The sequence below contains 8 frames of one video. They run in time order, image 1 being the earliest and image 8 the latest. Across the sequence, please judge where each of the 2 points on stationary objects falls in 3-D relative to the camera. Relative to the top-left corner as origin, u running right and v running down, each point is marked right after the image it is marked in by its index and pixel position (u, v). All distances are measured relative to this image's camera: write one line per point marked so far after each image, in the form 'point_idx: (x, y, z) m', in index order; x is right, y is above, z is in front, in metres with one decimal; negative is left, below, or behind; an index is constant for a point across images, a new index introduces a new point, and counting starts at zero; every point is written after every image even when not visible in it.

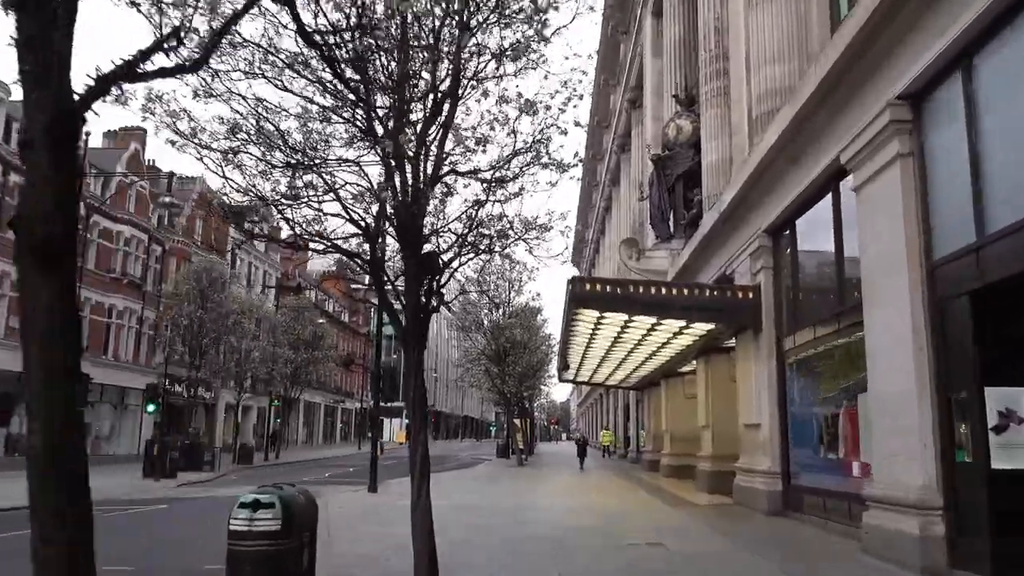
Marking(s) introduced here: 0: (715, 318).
0: (+3.9, -0.6, +16.0) m
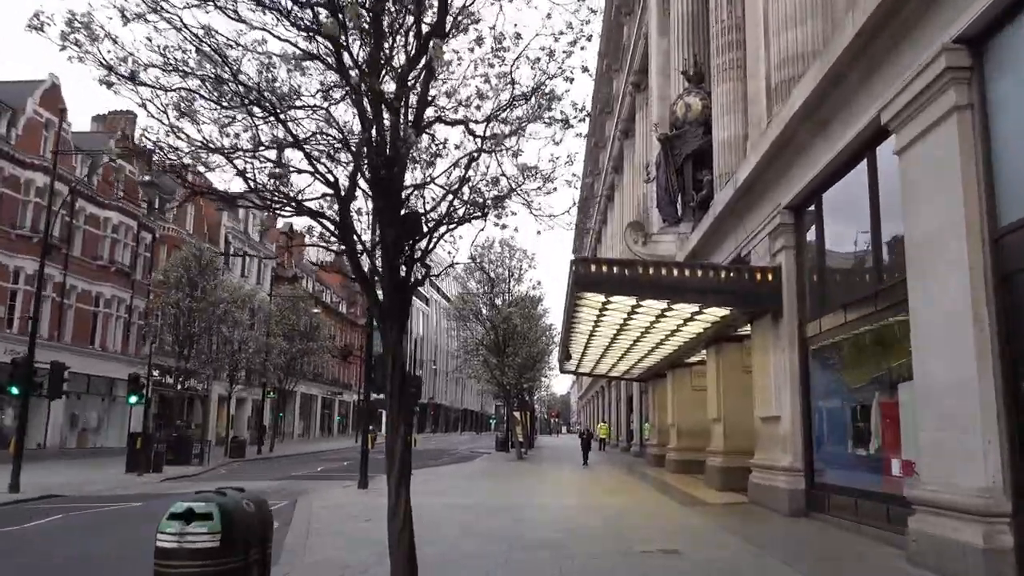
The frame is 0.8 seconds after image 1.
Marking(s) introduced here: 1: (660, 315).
0: (+3.9, -0.3, +14.8) m
1: (+3.0, -0.6, +17.3) m
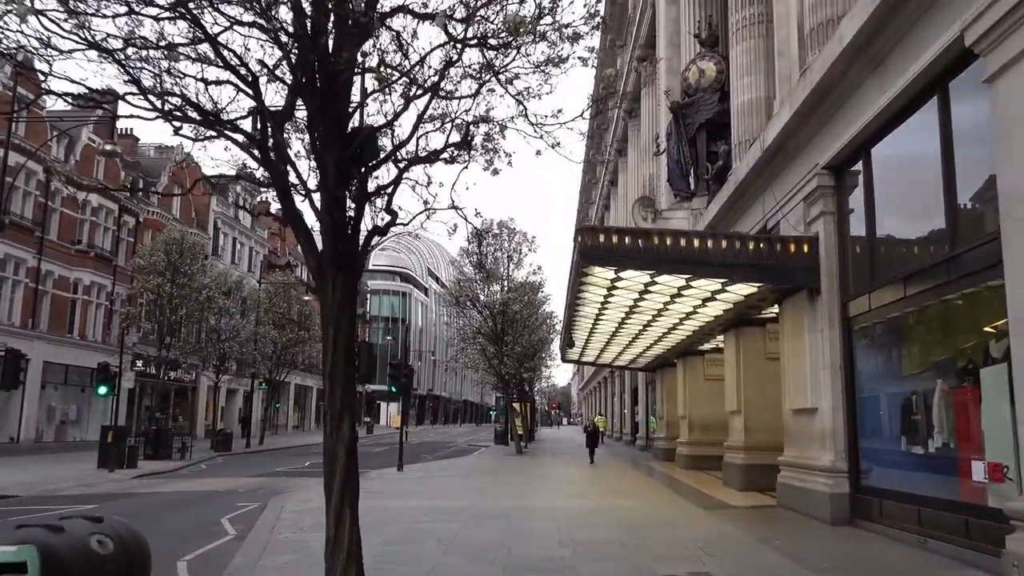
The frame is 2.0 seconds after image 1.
0: (+3.8, +0.1, +12.8) m
1: (+3.0, -0.1, +15.4) m
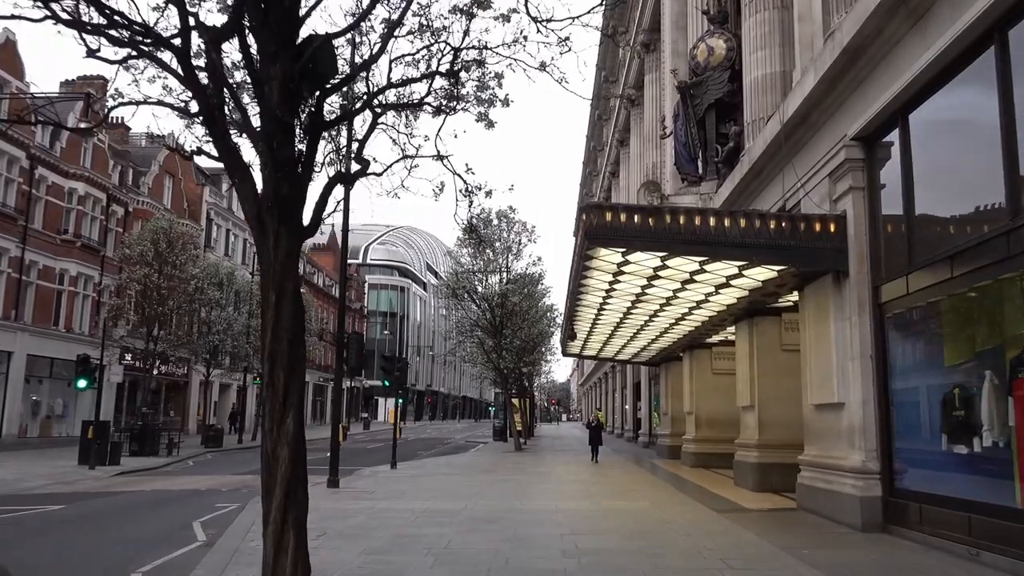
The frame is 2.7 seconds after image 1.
0: (+3.8, +0.4, +11.7) m
1: (+3.0, +0.1, +14.3) m
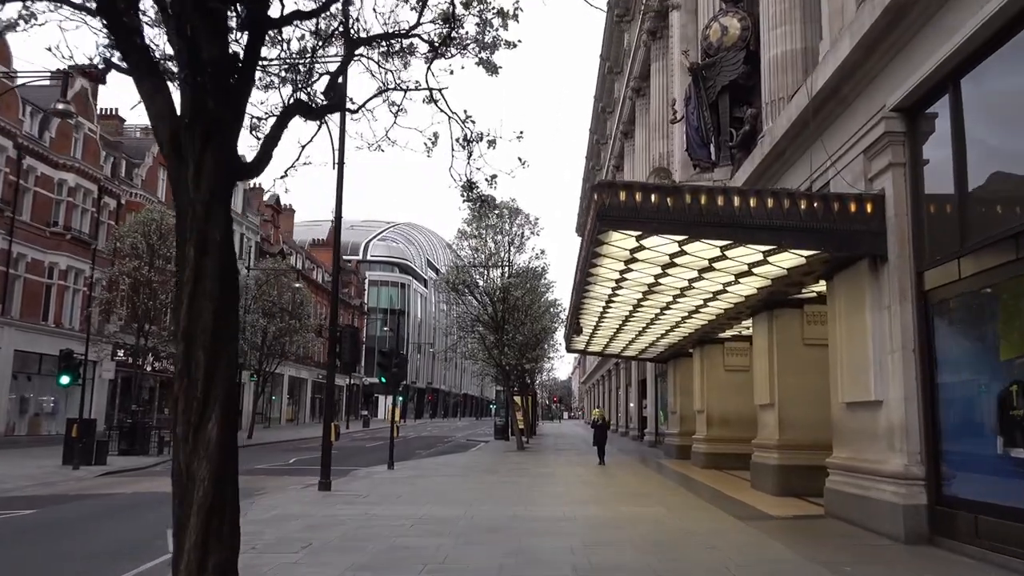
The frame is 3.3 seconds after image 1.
0: (+3.9, +0.5, +10.7) m
1: (+3.0, +0.3, +13.3) m
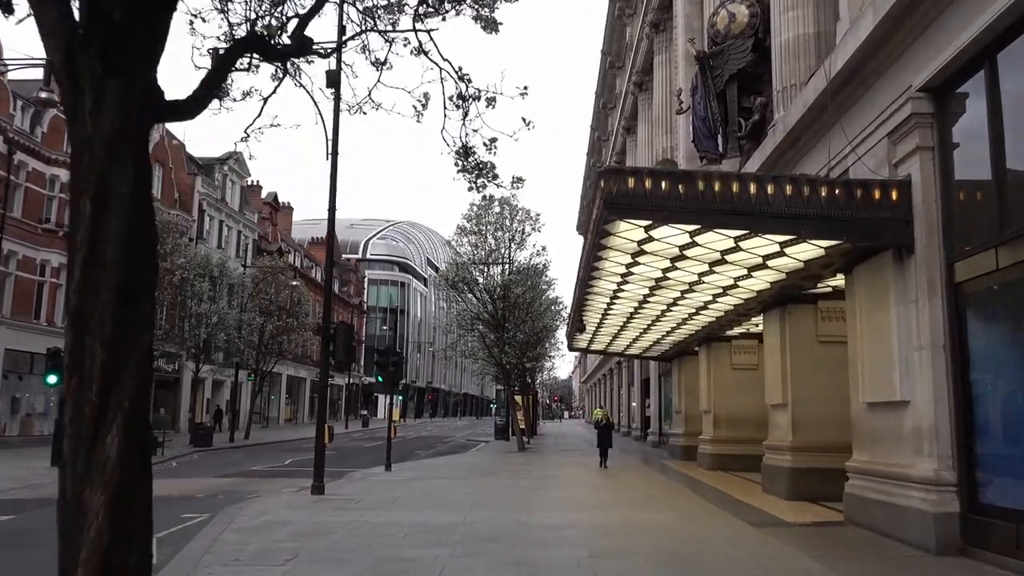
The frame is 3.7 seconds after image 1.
0: (+3.9, +0.6, +10.0) m
1: (+3.0, +0.4, +12.6) m
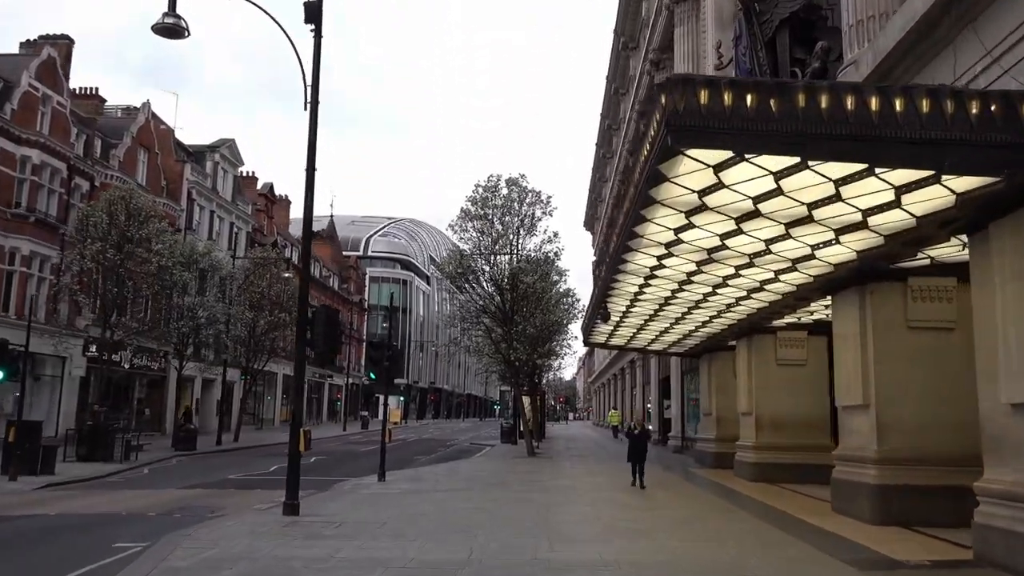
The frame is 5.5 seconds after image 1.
0: (+4.1, +1.0, +7.2) m
1: (+3.3, +0.8, +9.8) m
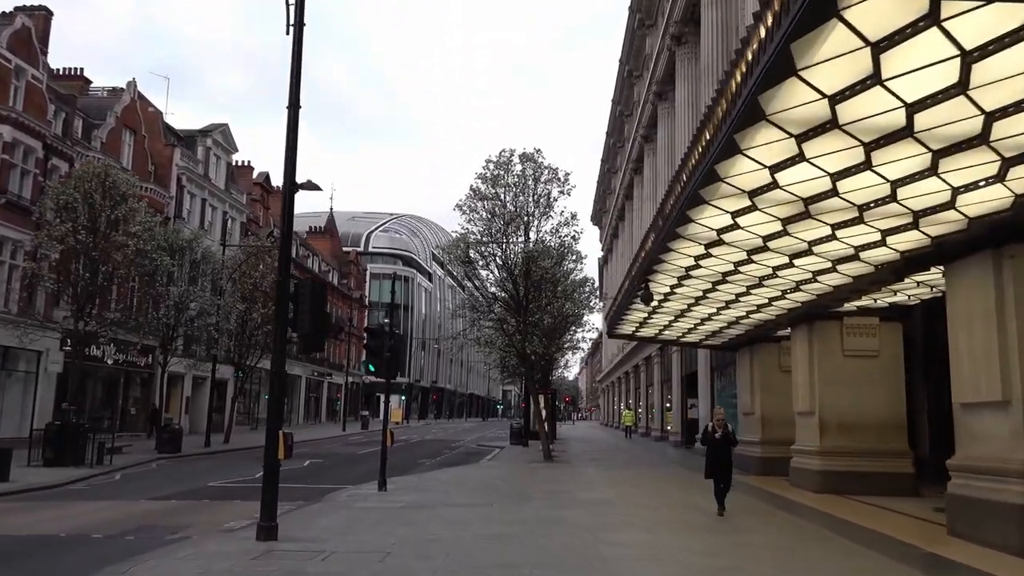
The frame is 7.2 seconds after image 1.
0: (+4.5, +1.4, +4.5) m
1: (+3.7, +1.2, +7.1) m
